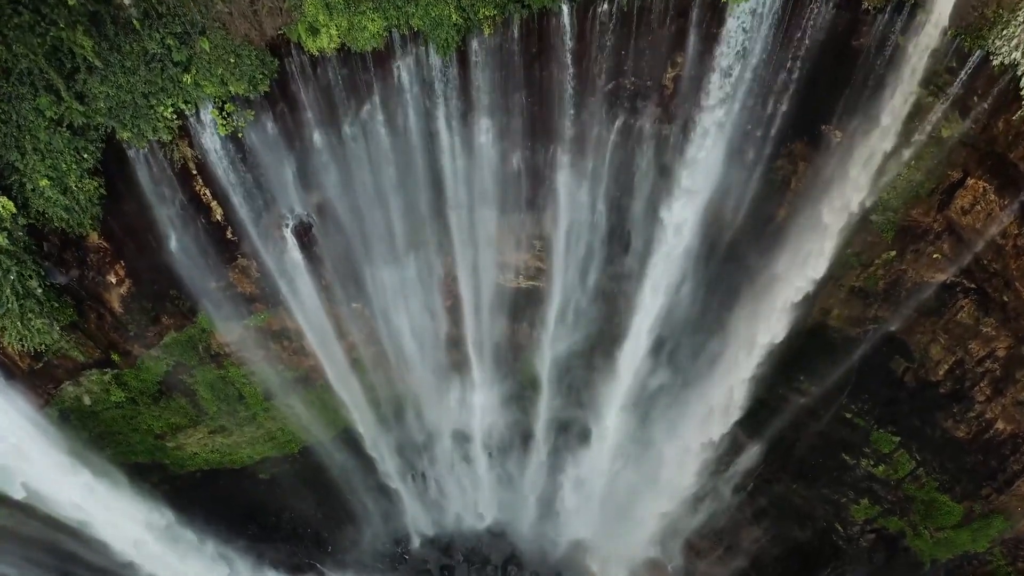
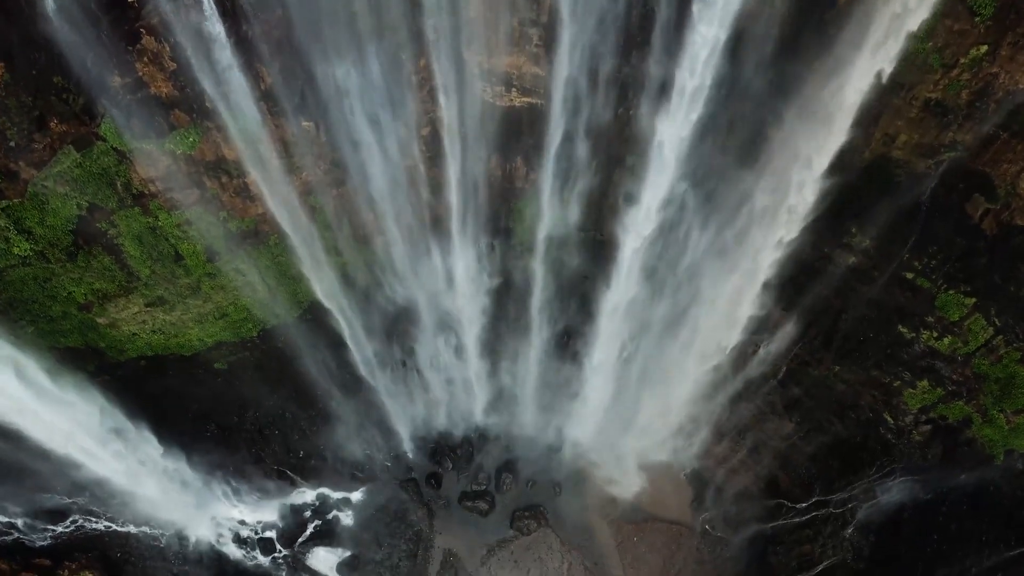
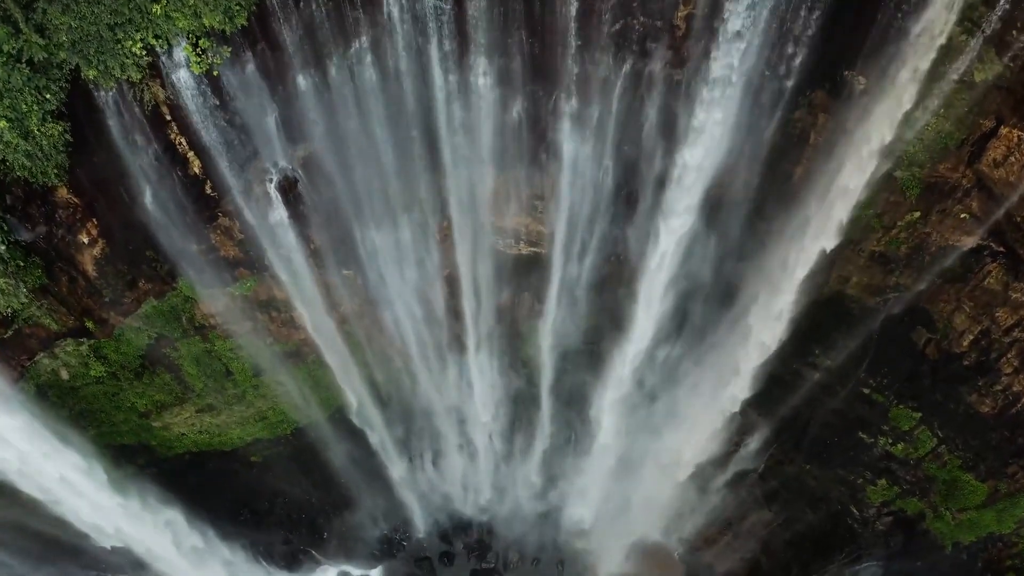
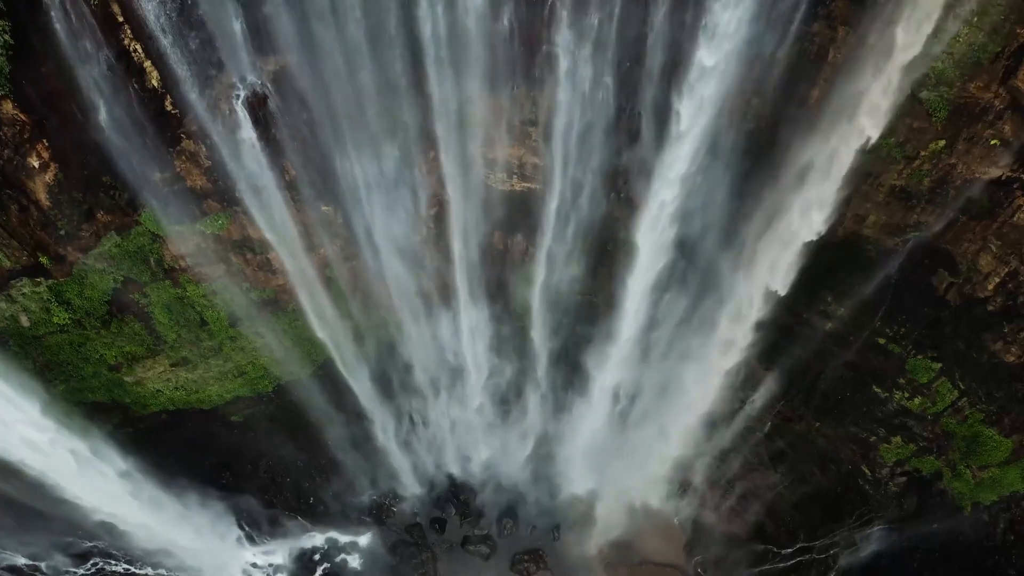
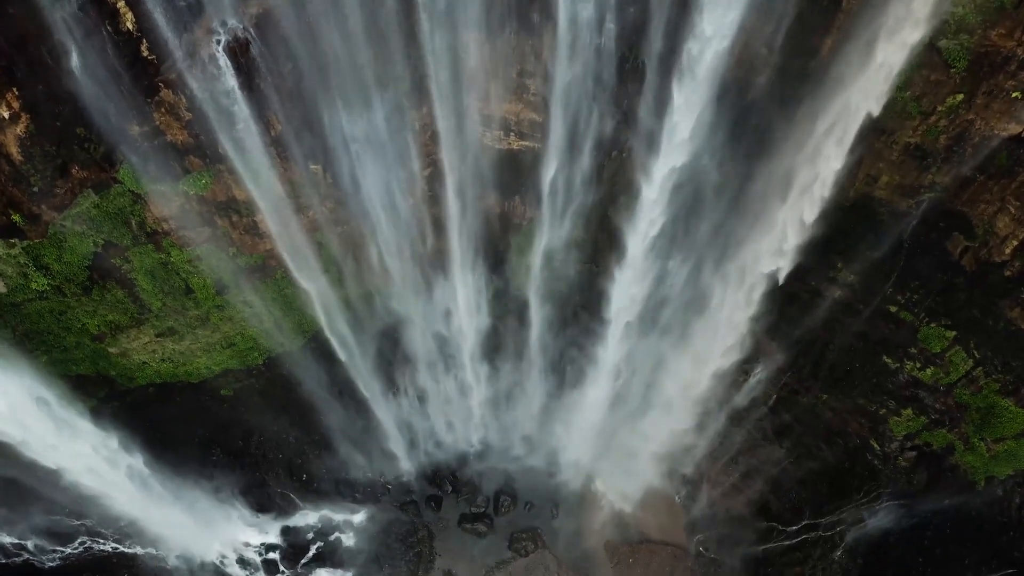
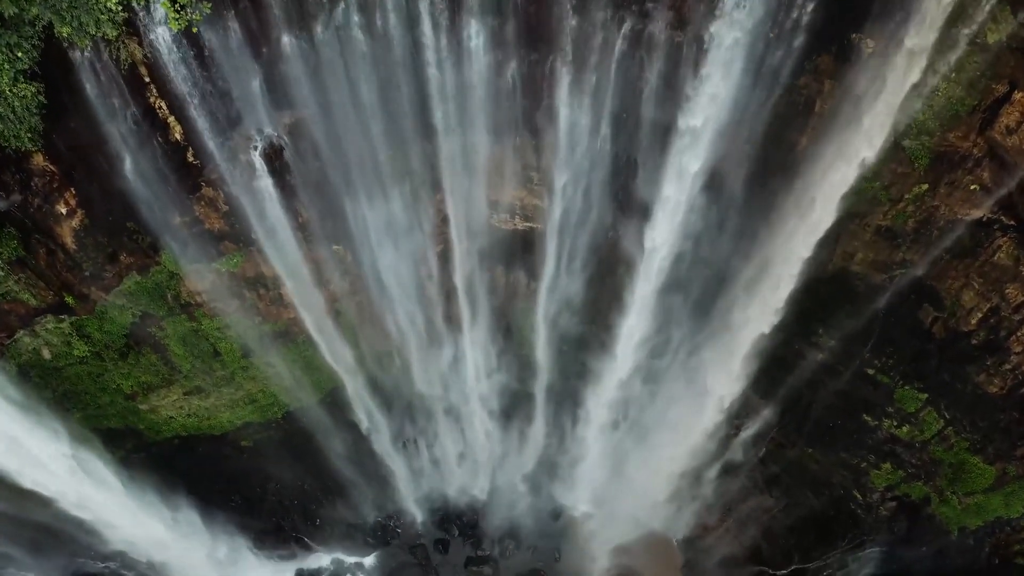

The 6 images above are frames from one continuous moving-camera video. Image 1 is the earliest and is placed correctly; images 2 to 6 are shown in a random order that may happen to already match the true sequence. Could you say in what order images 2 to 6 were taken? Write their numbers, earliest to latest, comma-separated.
3, 6, 4, 5, 2
